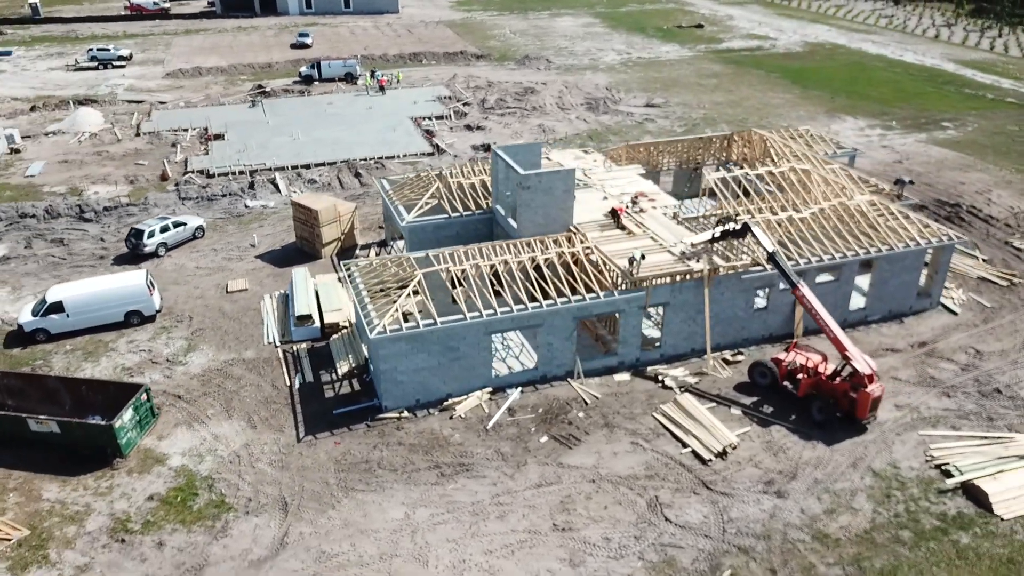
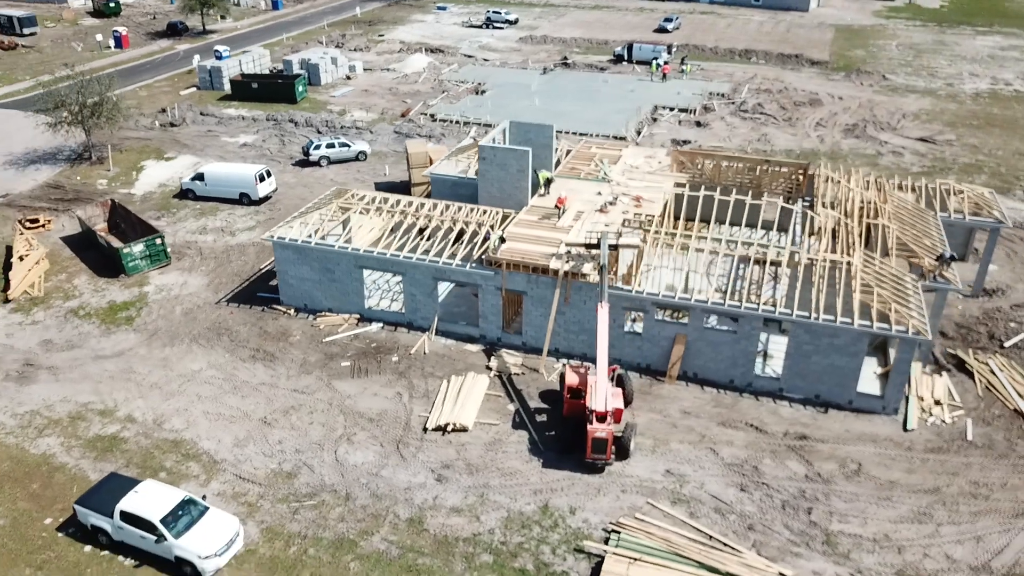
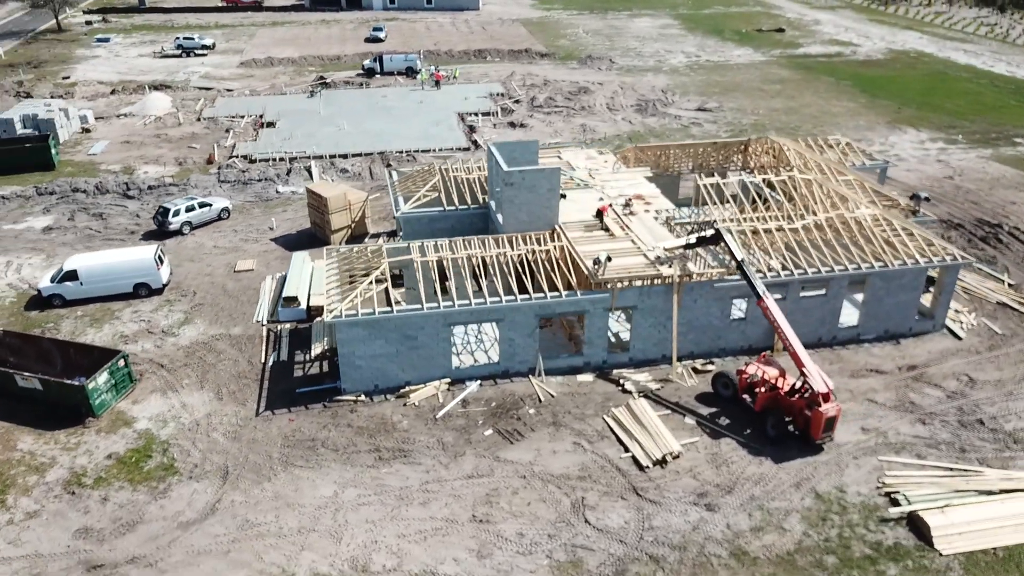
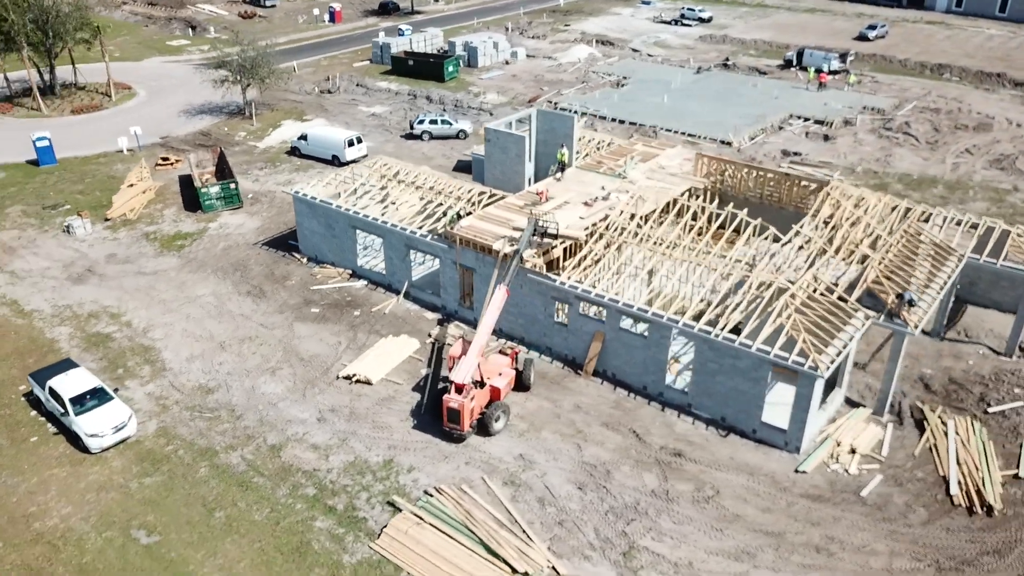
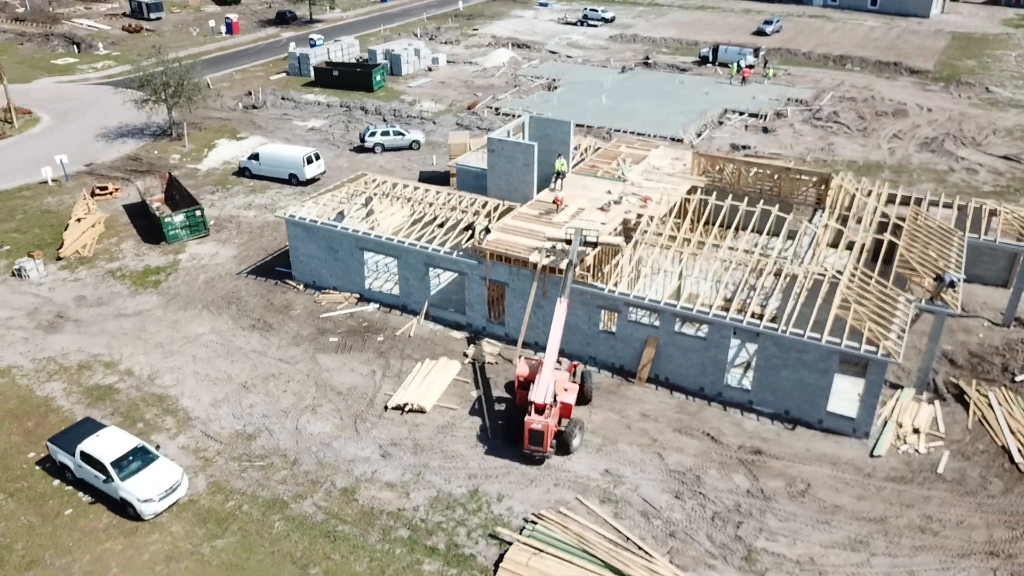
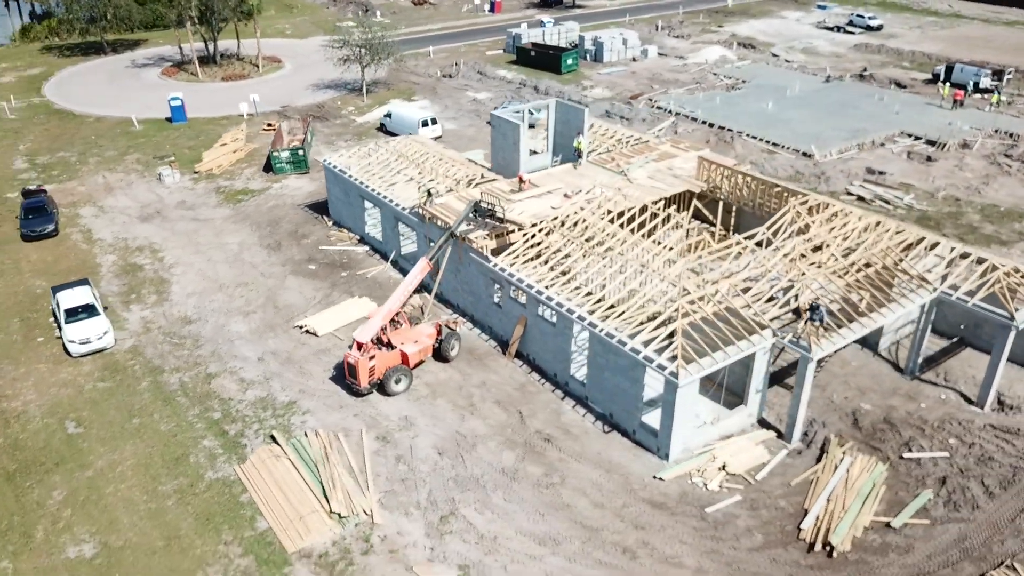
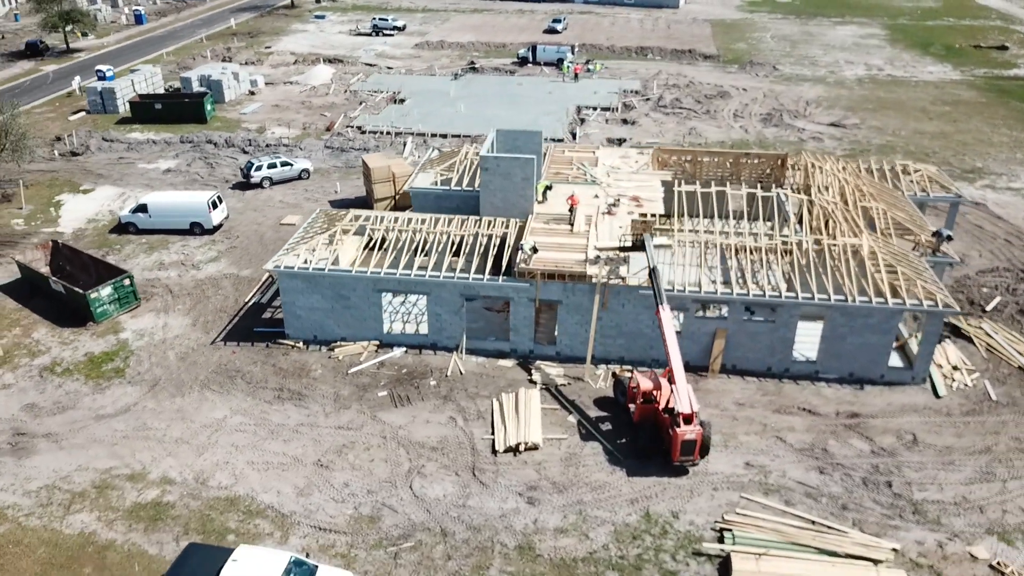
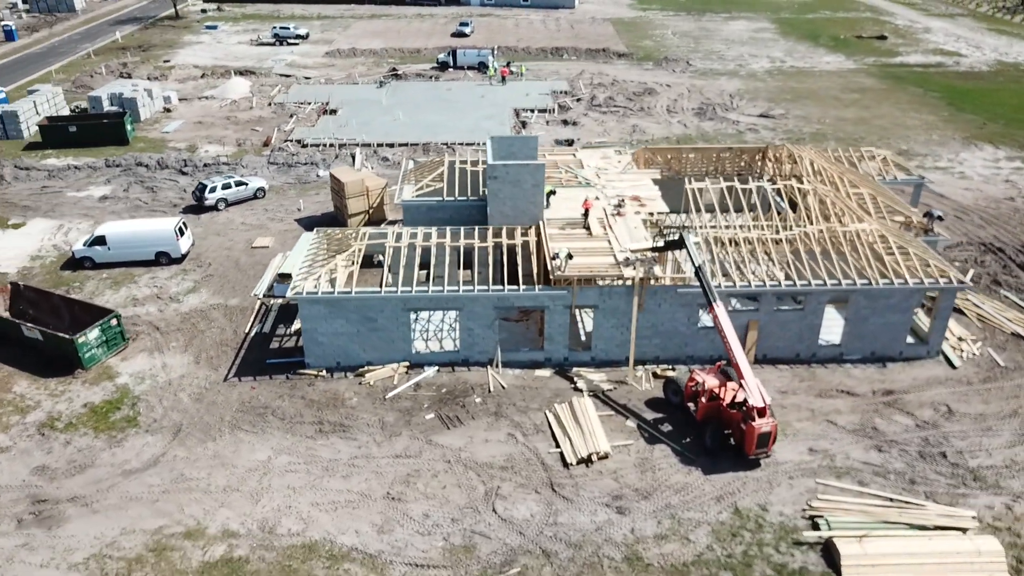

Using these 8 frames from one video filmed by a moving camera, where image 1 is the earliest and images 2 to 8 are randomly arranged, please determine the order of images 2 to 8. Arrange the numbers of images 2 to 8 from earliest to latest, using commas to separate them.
3, 8, 7, 2, 5, 4, 6
